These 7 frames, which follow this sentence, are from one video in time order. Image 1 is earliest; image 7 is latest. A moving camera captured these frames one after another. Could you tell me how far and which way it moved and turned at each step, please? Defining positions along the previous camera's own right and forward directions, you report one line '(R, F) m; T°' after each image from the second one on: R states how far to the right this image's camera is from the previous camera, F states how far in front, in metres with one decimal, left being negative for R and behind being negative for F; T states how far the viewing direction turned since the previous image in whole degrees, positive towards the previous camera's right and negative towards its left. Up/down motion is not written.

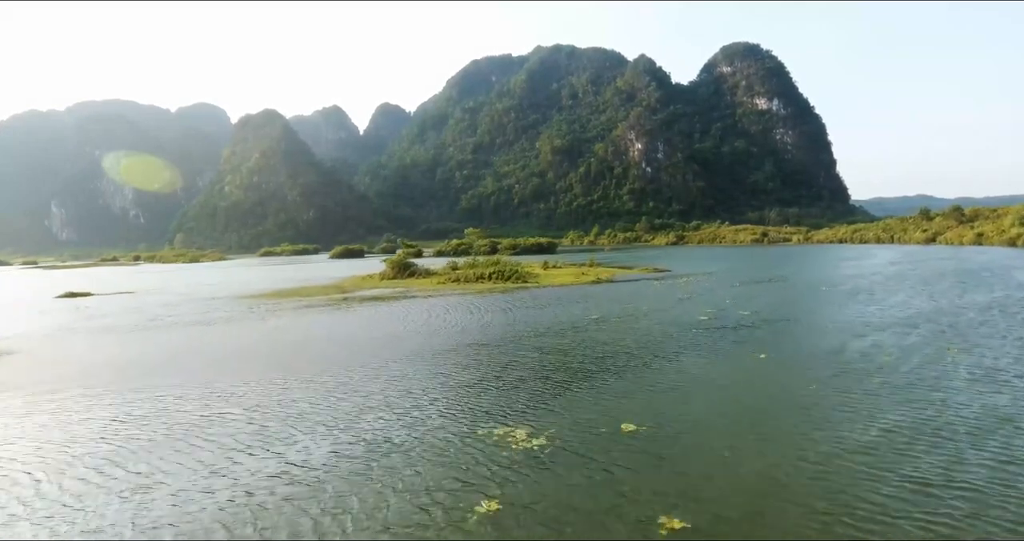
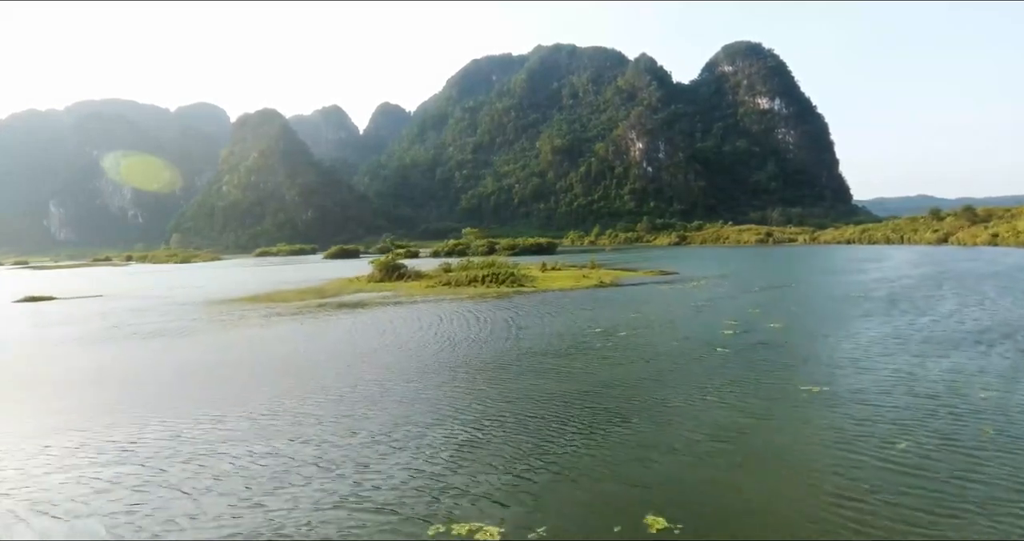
(+0.3, +3.3) m; 0°
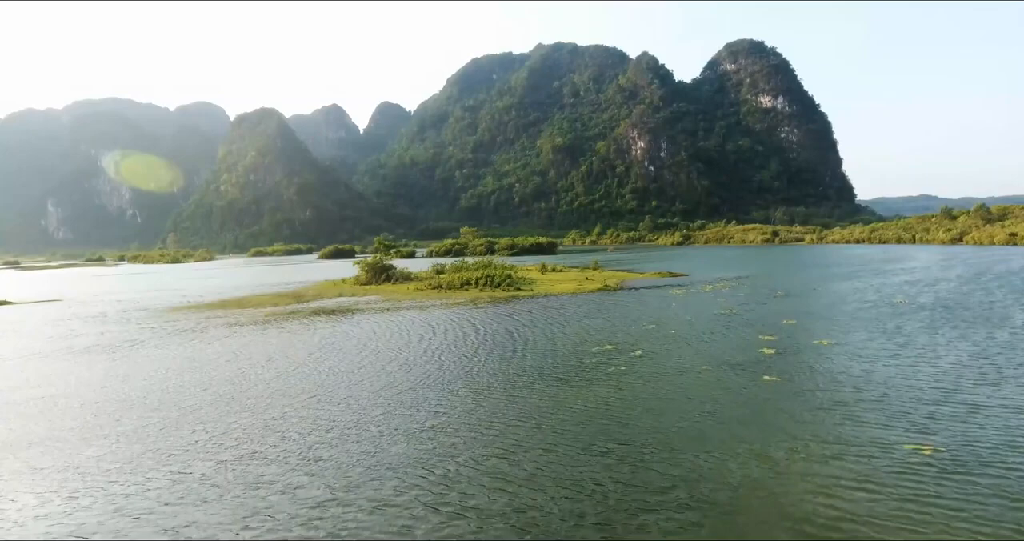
(+0.2, +3.6) m; 0°
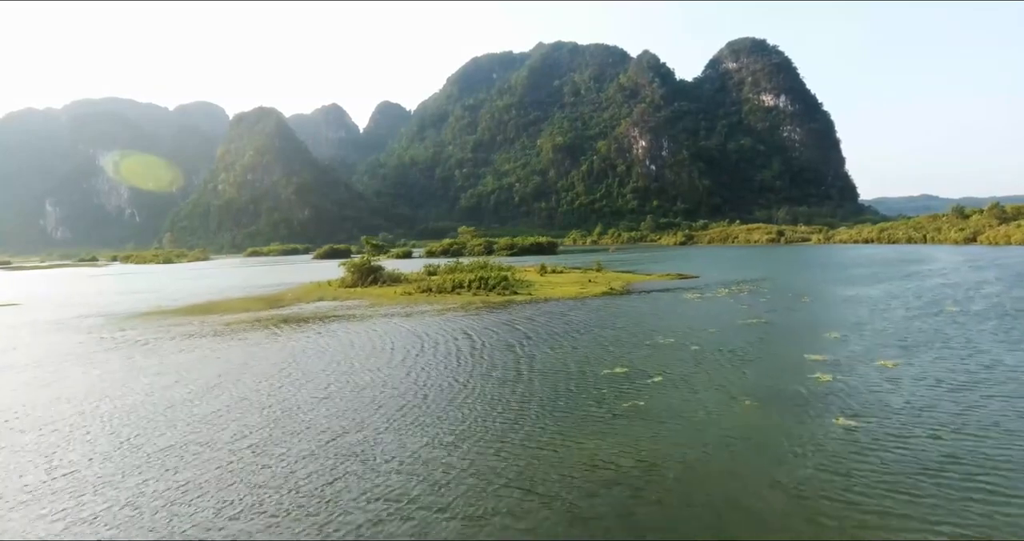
(+0.2, +3.2) m; 0°
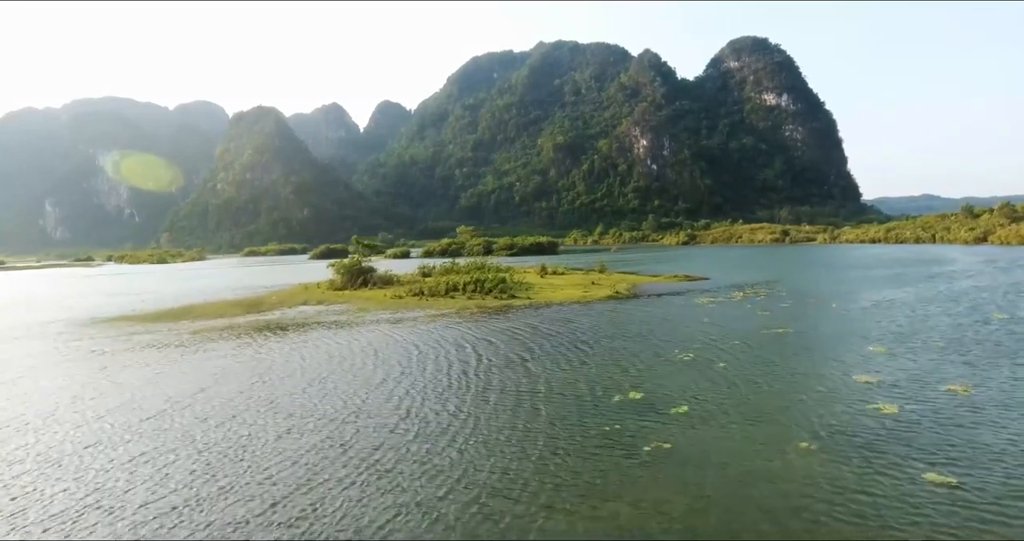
(+0.1, +2.3) m; 0°
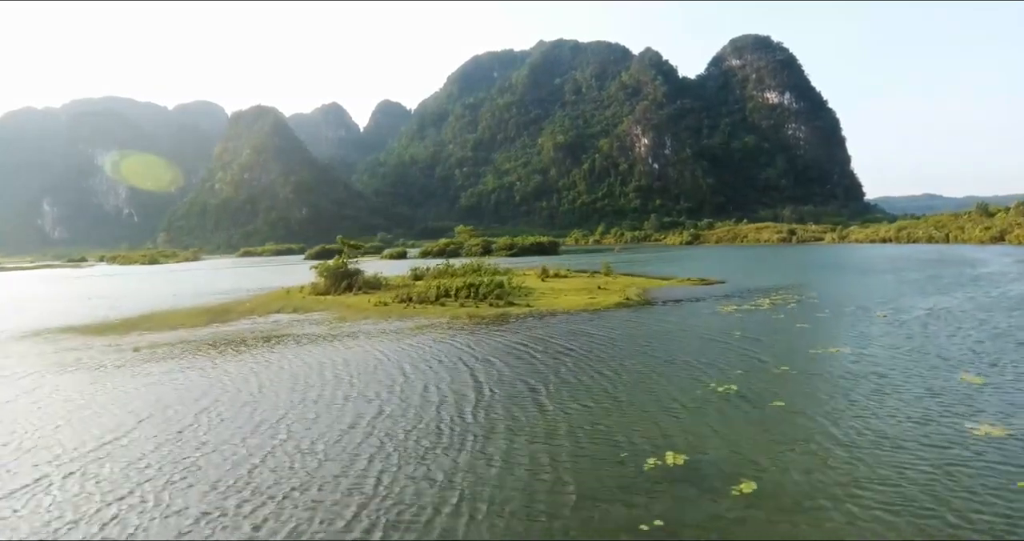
(+0.1, +3.4) m; 0°
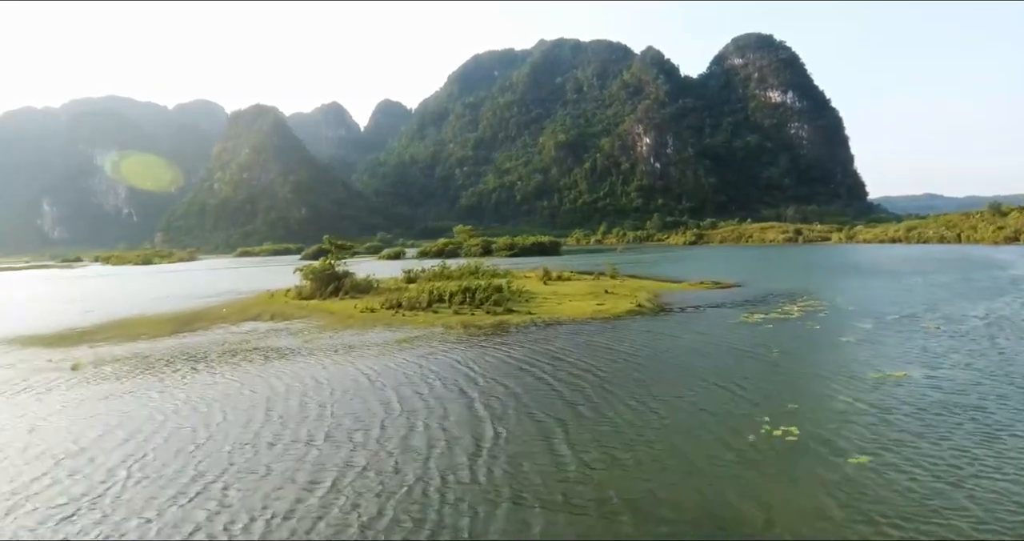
(0.0, +2.6) m; 0°
